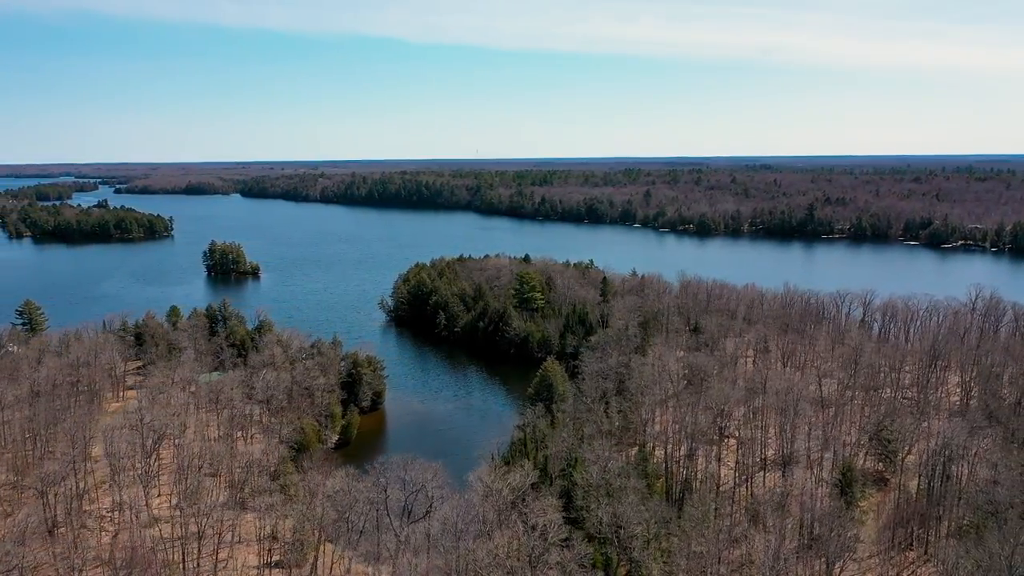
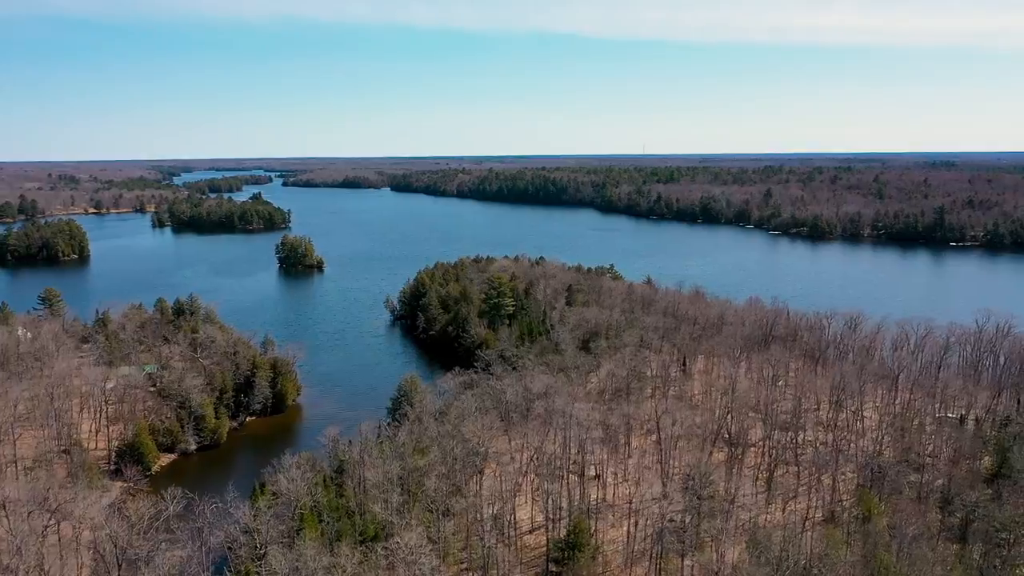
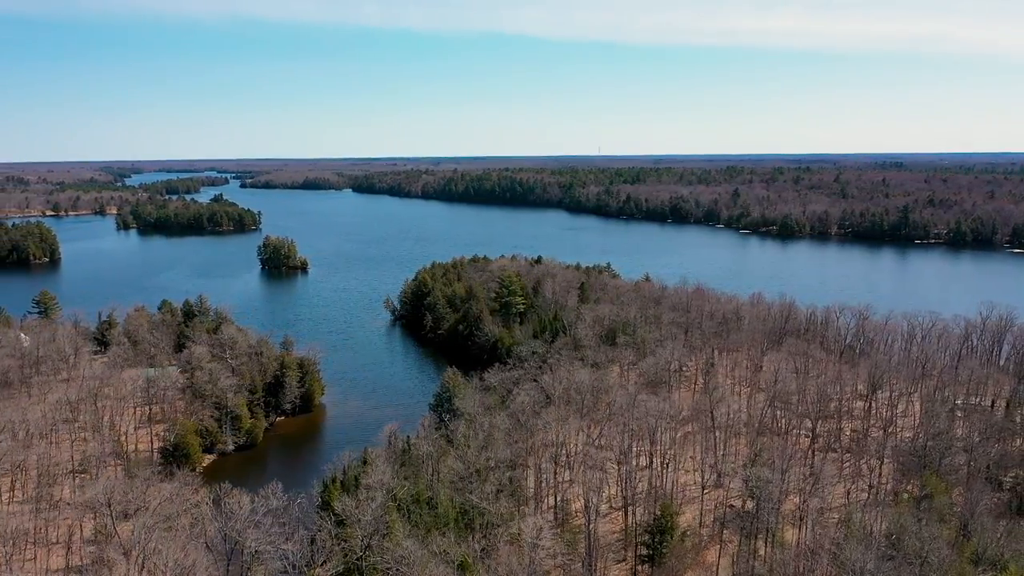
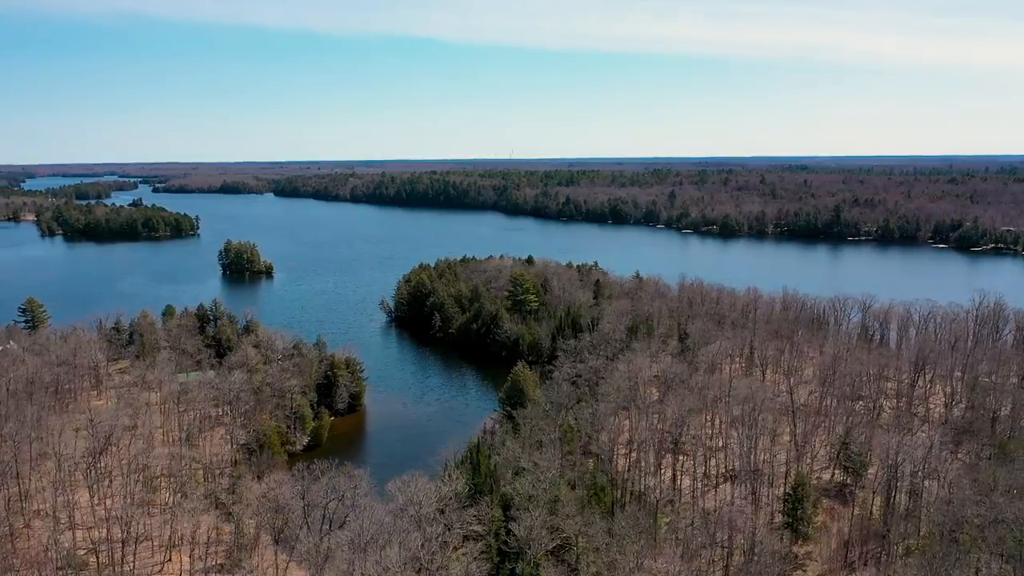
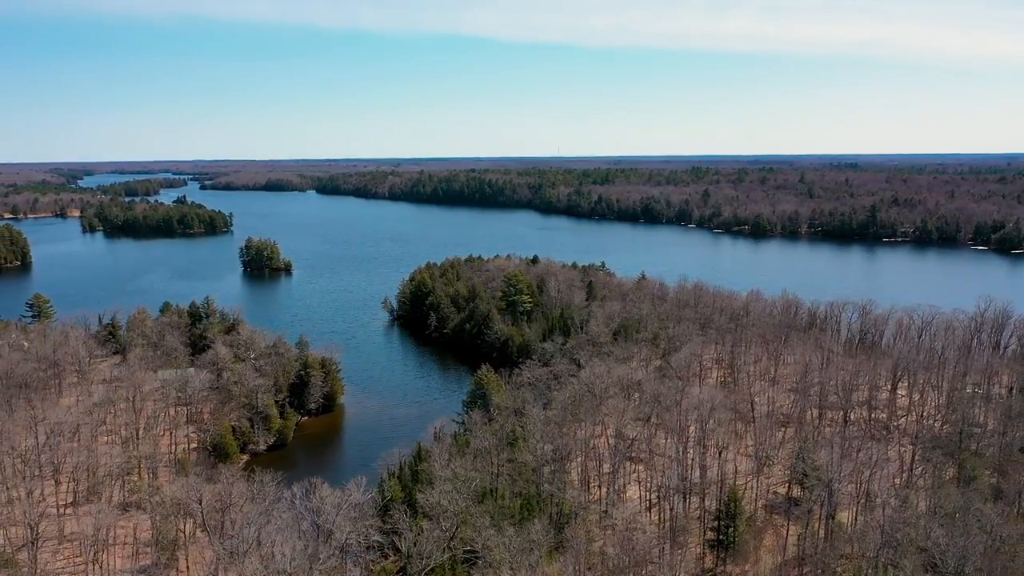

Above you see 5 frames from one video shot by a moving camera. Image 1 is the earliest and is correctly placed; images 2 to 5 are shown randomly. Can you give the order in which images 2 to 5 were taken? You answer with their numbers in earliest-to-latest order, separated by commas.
4, 5, 3, 2
